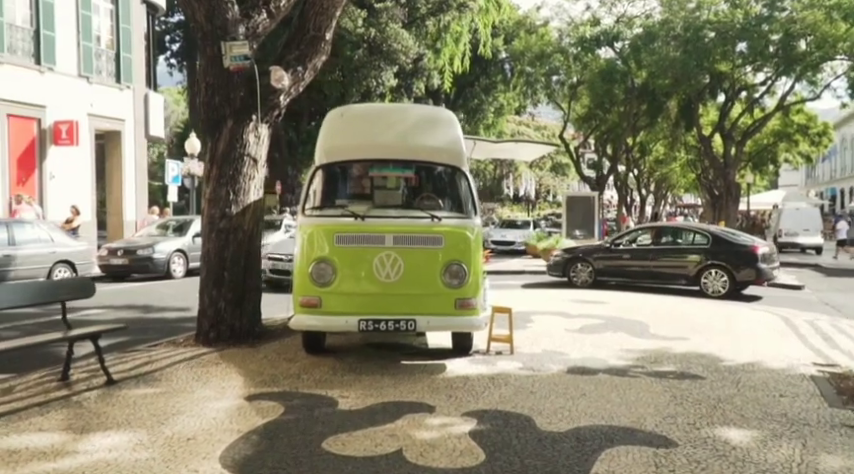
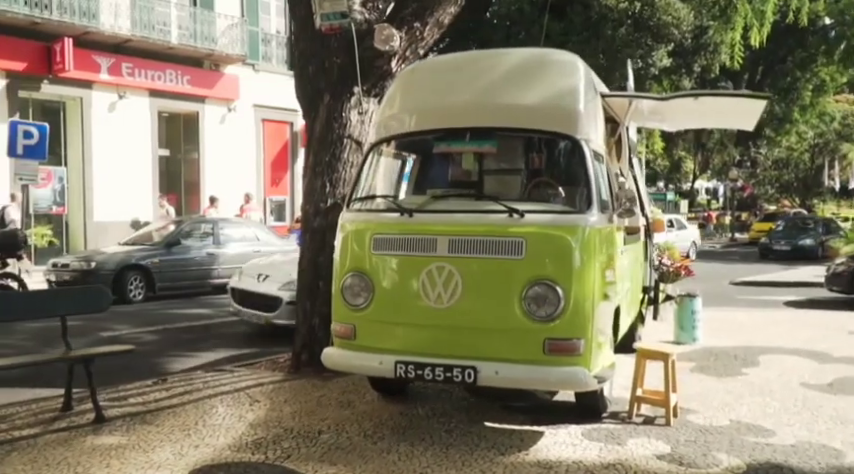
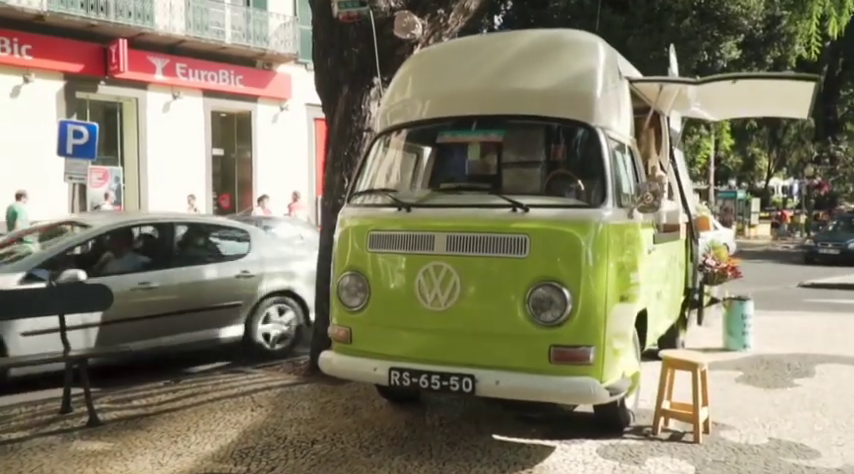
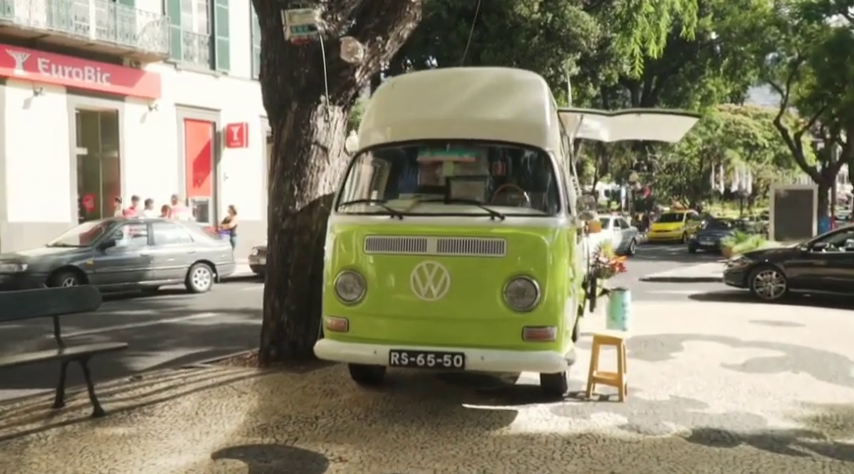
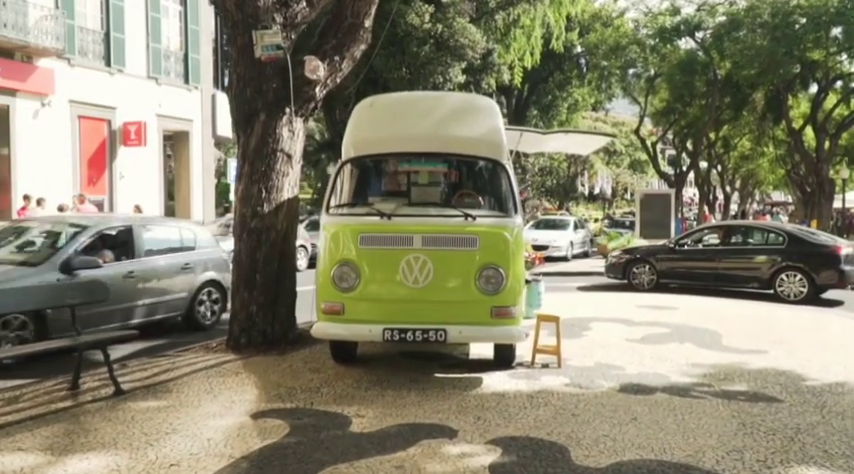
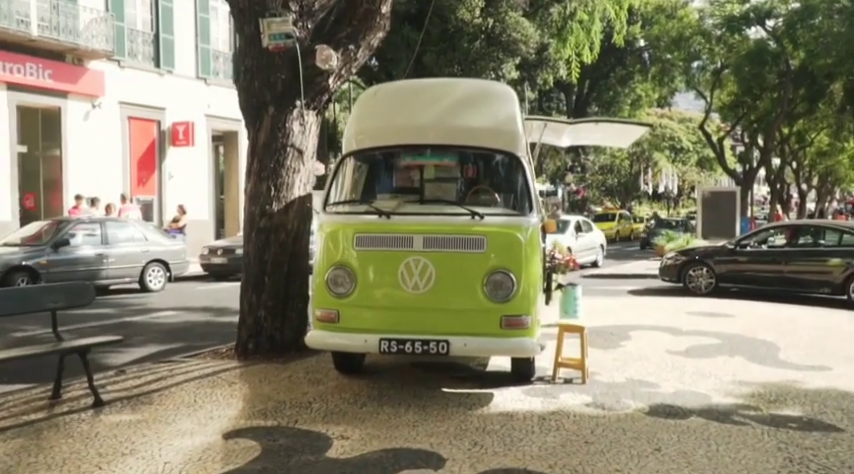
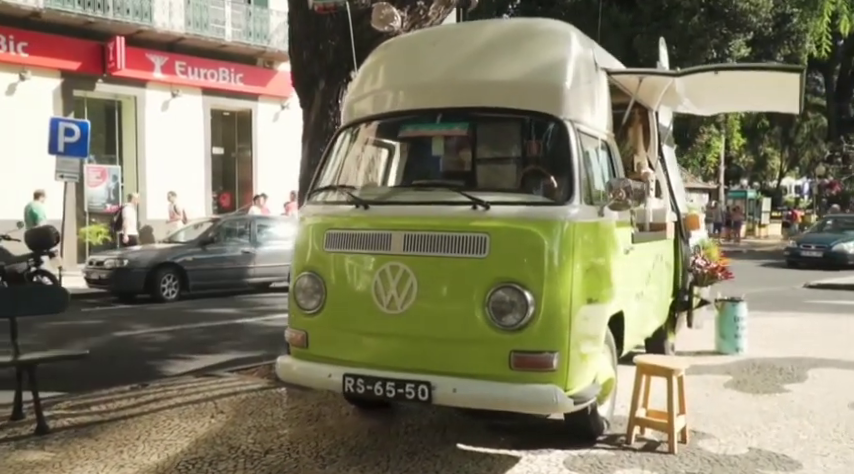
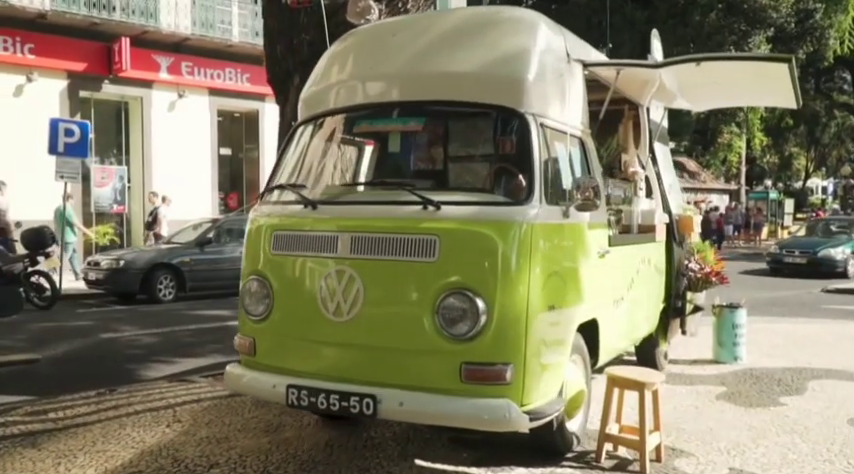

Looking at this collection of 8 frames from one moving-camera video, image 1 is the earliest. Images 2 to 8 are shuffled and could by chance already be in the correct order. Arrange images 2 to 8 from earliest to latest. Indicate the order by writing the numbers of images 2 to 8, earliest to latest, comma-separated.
5, 6, 4, 2, 3, 7, 8
